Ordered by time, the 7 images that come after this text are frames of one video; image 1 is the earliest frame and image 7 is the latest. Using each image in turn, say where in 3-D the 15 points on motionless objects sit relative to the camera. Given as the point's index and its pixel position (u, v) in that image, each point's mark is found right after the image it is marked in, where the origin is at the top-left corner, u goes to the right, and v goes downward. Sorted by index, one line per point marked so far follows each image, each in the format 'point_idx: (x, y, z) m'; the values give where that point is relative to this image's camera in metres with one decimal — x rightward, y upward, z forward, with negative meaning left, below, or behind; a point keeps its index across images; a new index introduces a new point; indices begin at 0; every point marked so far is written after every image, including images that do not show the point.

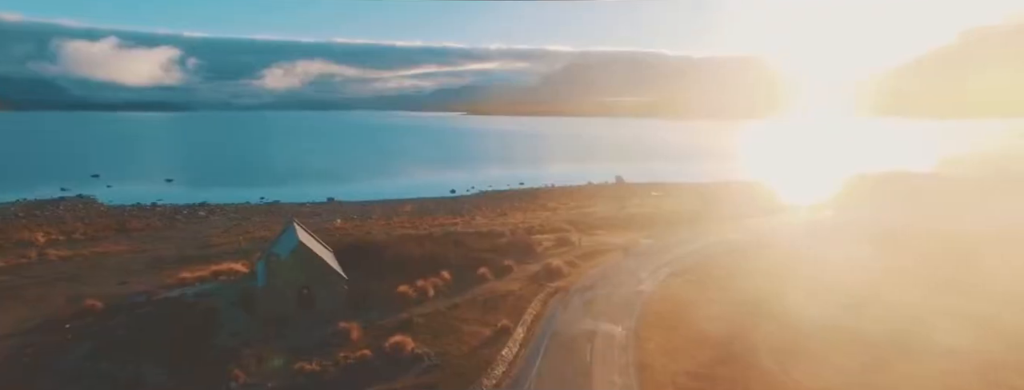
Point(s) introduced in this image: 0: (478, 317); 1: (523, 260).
0: (-0.8, -2.9, +13.3) m
1: (+0.3, -2.1, +17.9) m
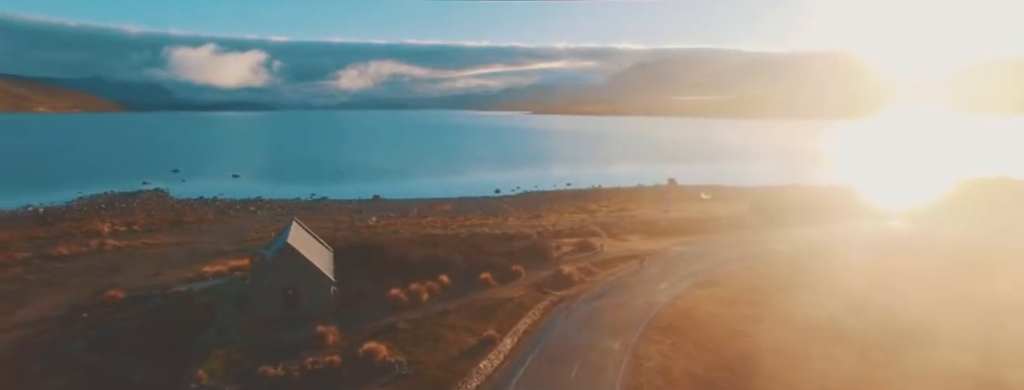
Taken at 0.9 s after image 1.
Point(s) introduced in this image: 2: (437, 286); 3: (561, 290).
0: (-1.1, -3.0, +12.7) m
1: (+0.7, -2.2, +17.2) m
2: (-2.0, -2.3, +14.3) m
3: (+1.4, -2.6, +15.4) m
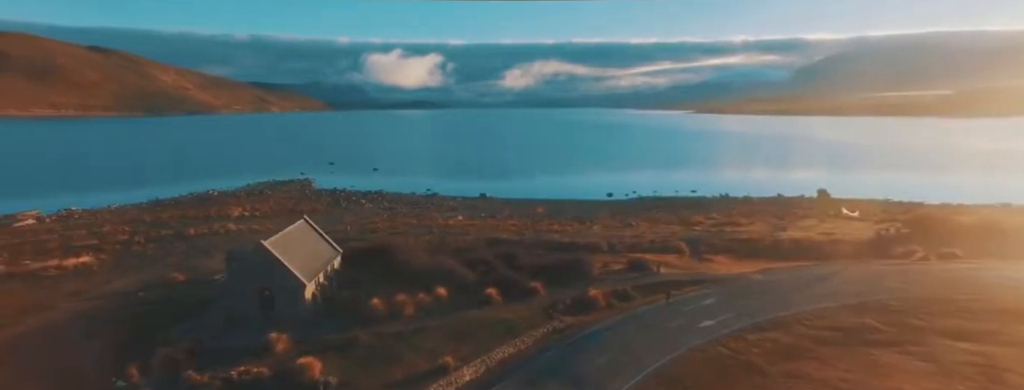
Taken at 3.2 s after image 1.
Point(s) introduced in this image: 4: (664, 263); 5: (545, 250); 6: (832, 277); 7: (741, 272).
0: (-1.6, -3.1, +11.5) m
1: (+1.3, -2.4, +15.2) m
2: (-2.0, -2.5, +13.2) m
3: (+1.5, -2.9, +13.3) m
4: (+5.1, -2.3, +18.6) m
5: (+1.1, -1.9, +19.5) m
6: (+9.9, -2.6, +17.3) m
7: (+7.3, -2.5, +17.9) m
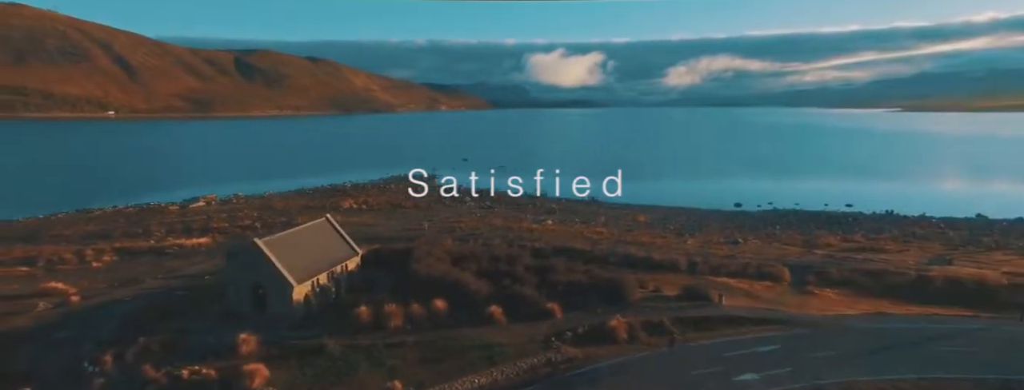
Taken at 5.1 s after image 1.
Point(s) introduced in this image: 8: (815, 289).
0: (-2.2, -3.2, +10.4) m
1: (+1.8, -2.6, +13.1) m
2: (-2.0, -2.5, +12.2) m
3: (+1.4, -3.1, +11.3) m
4: (+6.3, -2.7, +15.3) m
5: (+2.8, -2.2, +17.3) m
6: (+10.5, -3.2, +12.6) m
7: (+8.2, -3.0, +14.0) m
8: (+9.0, -2.8, +16.5) m
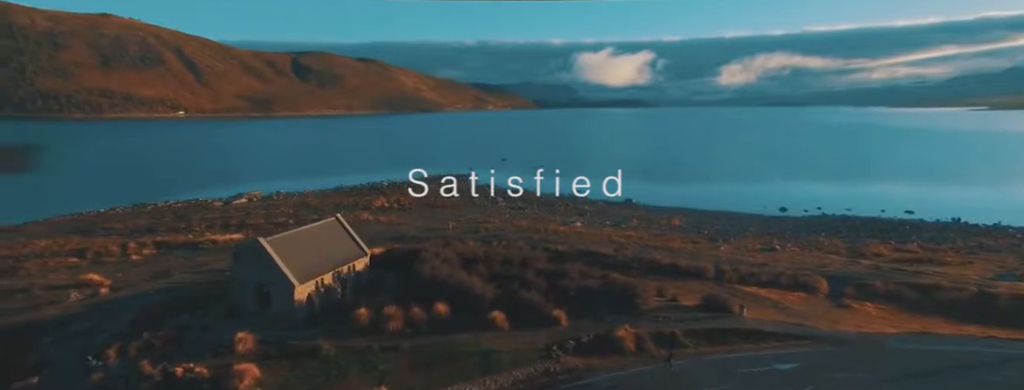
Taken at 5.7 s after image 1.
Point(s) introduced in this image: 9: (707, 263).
0: (-2.3, -3.2, +10.1) m
1: (+1.9, -2.7, +12.5) m
2: (-2.0, -2.6, +11.9) m
3: (+1.3, -3.2, +10.7) m
4: (+6.6, -2.8, +14.3) m
5: (+3.3, -2.3, +16.6) m
6: (+10.6, -3.4, +11.3) m
7: (+8.4, -3.1, +12.8) m
8: (+9.4, -2.9, +15.3) m
9: (+6.3, -2.2, +18.1) m
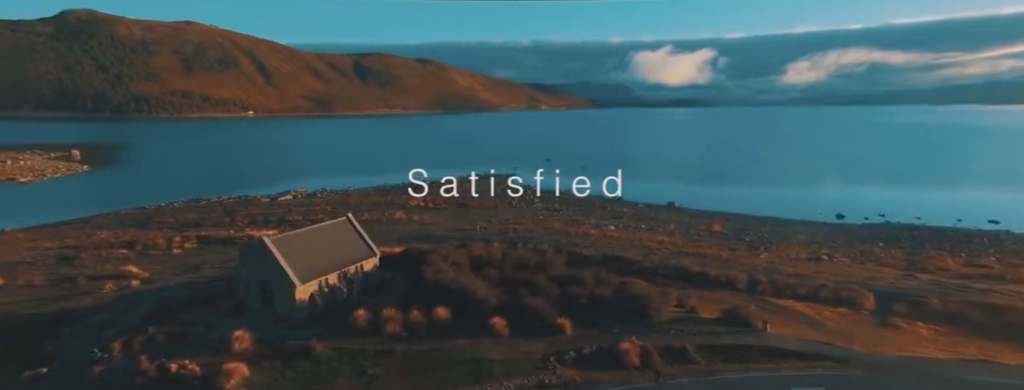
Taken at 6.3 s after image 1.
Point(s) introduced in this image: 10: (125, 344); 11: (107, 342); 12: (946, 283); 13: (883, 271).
0: (-2.4, -3.2, +9.9) m
1: (+2.0, -2.8, +11.8) m
2: (-1.9, -2.6, +11.6) m
3: (+1.2, -3.3, +10.1) m
4: (+6.8, -3.0, +13.1) m
5: (+3.8, -2.4, +15.7) m
6: (+10.5, -3.6, +9.7) m
7: (+8.5, -3.3, +11.5) m
8: (+9.7, -3.1, +13.8) m
9: (+6.9, -2.4, +16.9) m
10: (-7.6, -2.9, +11.0) m
11: (-8.2, -3.0, +11.2) m
12: (+13.9, -2.6, +17.9) m
13: (+12.6, -2.4, +19.0) m
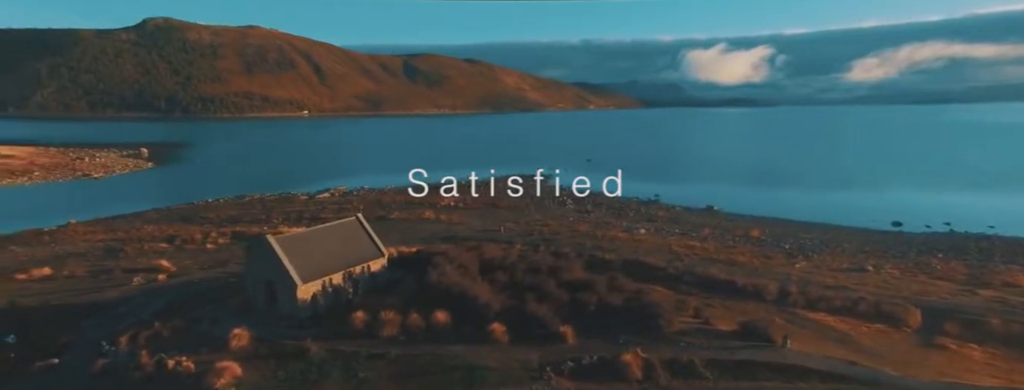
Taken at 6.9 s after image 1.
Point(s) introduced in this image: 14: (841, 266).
0: (-2.6, -3.2, +9.6) m
1: (+2.0, -2.8, +11.2) m
2: (-1.9, -2.6, +11.3) m
3: (+1.1, -3.3, +9.5) m
4: (+6.9, -3.1, +12.0) m
5: (+4.1, -2.4, +14.9) m
6: (+10.3, -3.7, +8.4) m
7: (+8.4, -3.4, +10.3) m
8: (+9.9, -3.3, +12.6) m
9: (+7.4, -2.5, +15.9) m
10: (-7.6, -2.8, +11.2) m
11: (-8.2, -2.9, +11.5) m
12: (+14.4, -2.8, +16.2) m
13: (+13.2, -2.6, +17.4) m
14: (+11.1, -2.4, +18.7) m
